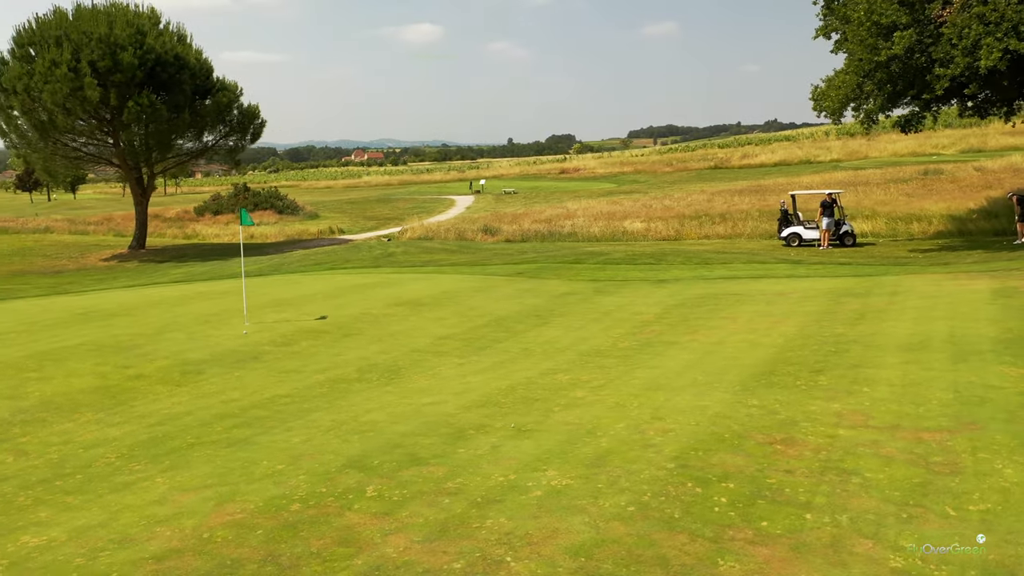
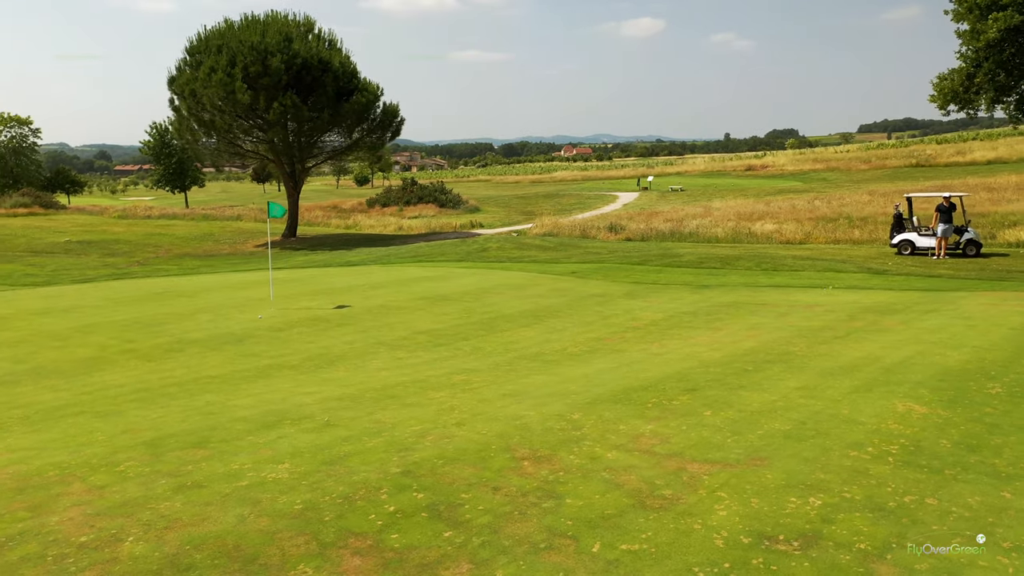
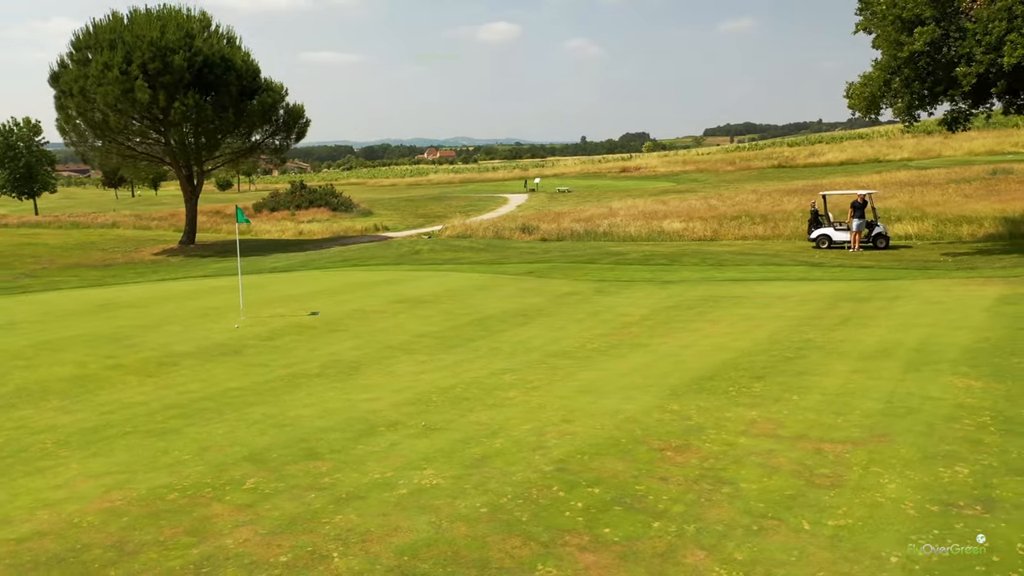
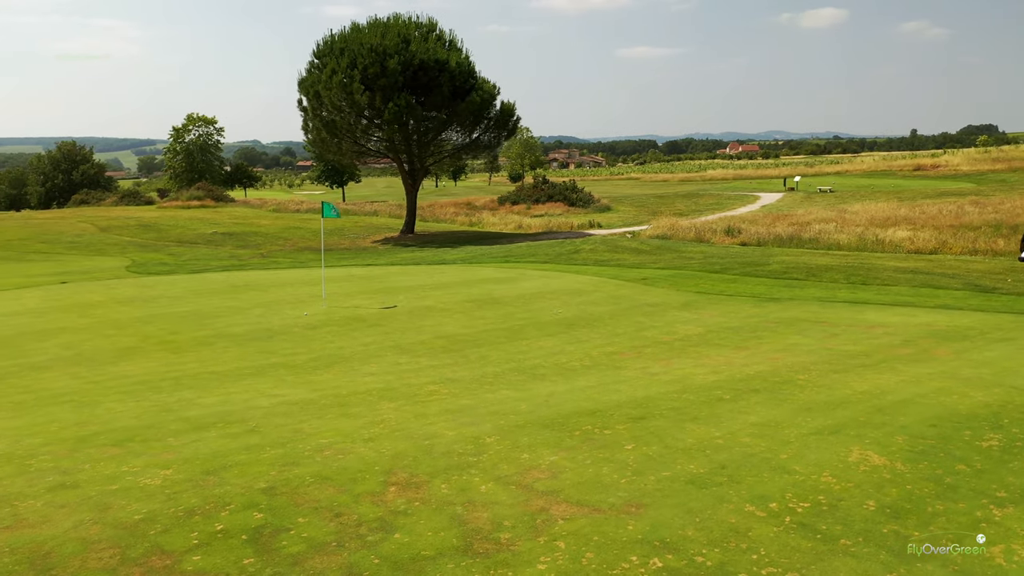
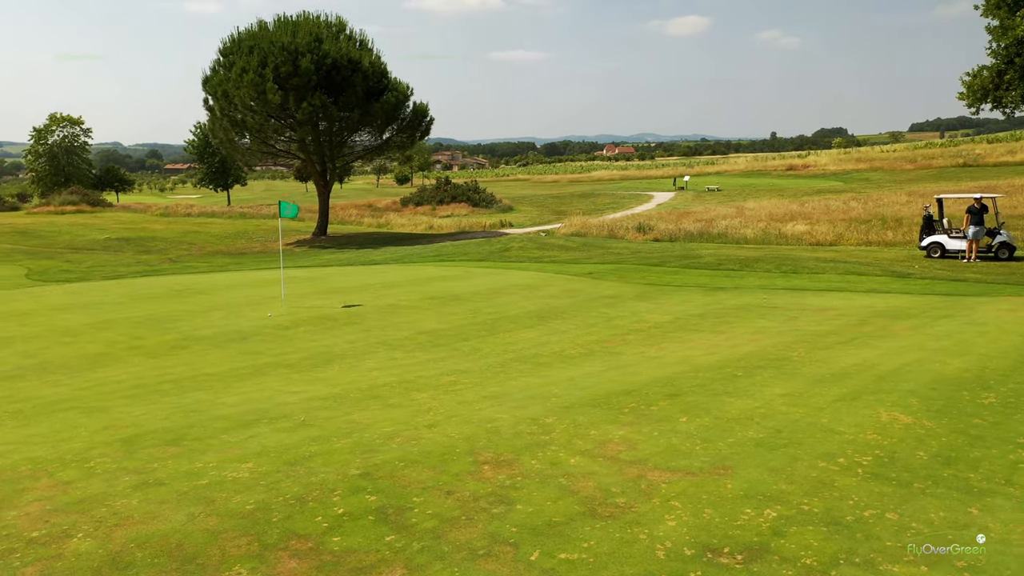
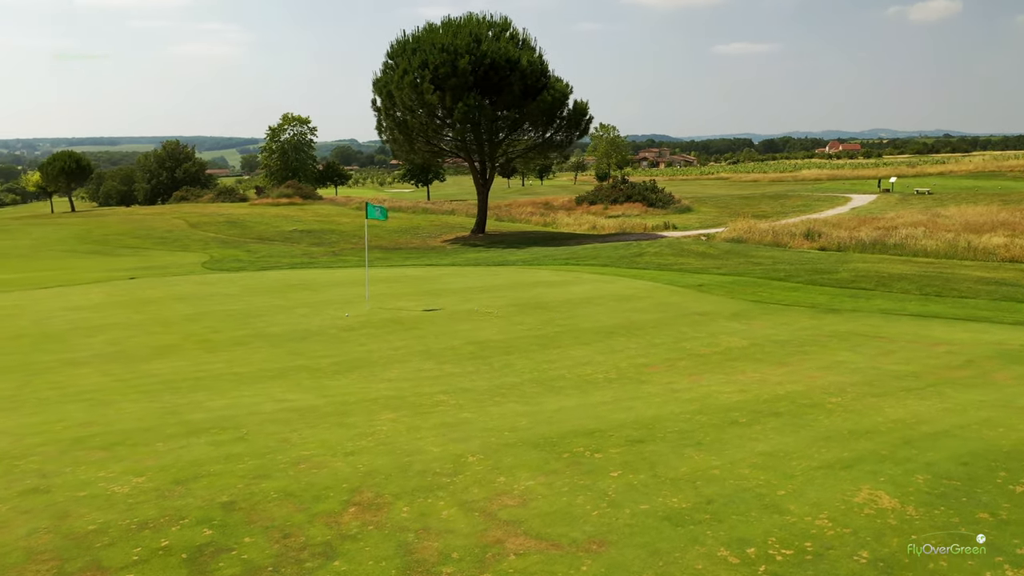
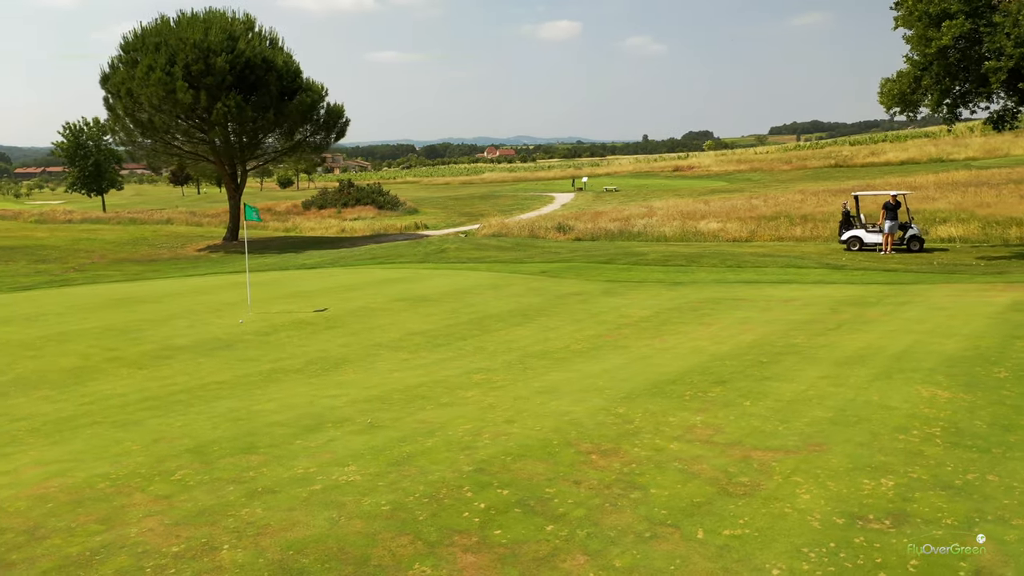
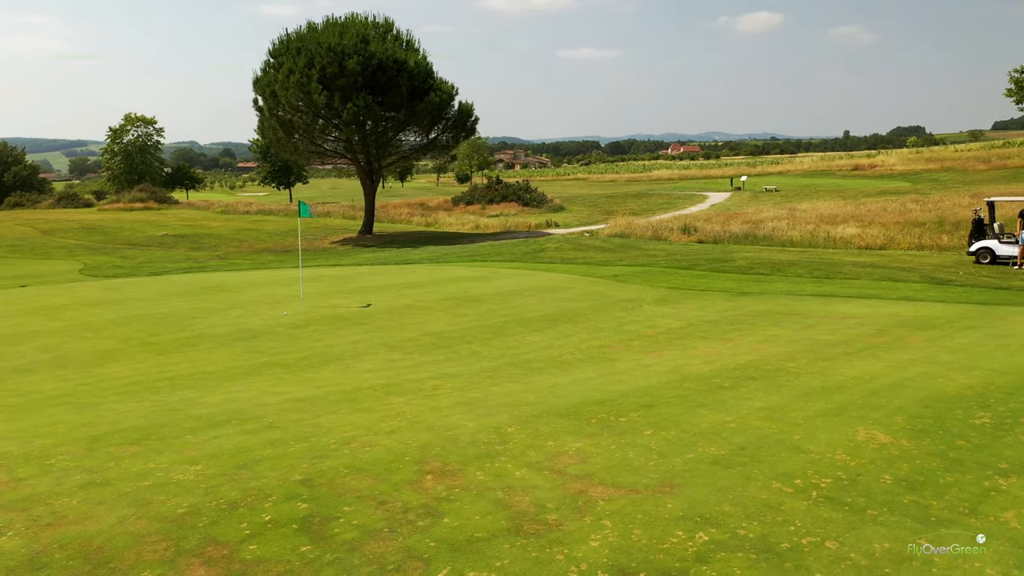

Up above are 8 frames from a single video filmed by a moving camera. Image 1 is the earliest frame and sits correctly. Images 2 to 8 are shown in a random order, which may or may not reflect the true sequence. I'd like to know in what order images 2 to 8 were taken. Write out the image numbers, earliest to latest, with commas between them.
3, 7, 2, 5, 8, 4, 6
